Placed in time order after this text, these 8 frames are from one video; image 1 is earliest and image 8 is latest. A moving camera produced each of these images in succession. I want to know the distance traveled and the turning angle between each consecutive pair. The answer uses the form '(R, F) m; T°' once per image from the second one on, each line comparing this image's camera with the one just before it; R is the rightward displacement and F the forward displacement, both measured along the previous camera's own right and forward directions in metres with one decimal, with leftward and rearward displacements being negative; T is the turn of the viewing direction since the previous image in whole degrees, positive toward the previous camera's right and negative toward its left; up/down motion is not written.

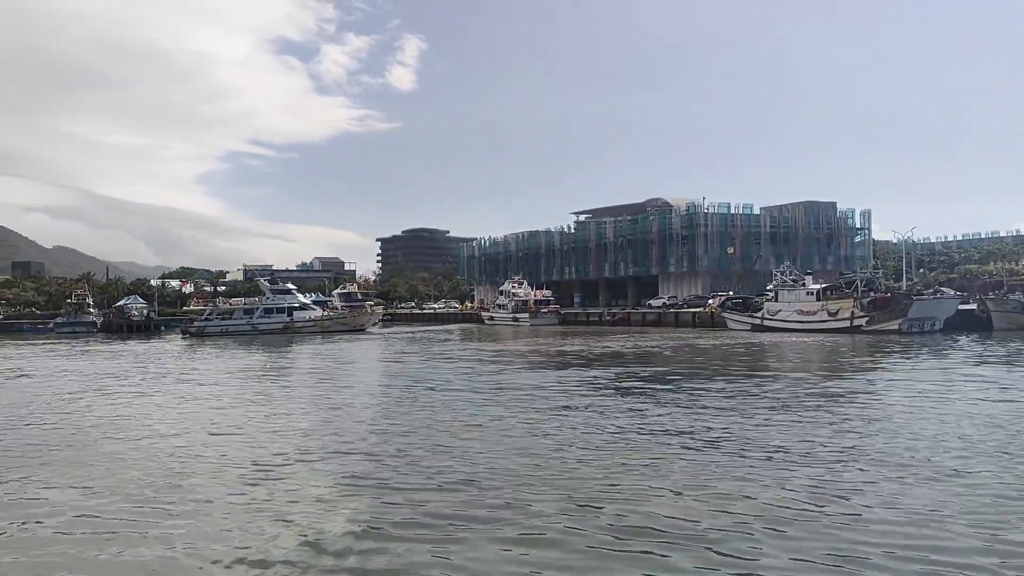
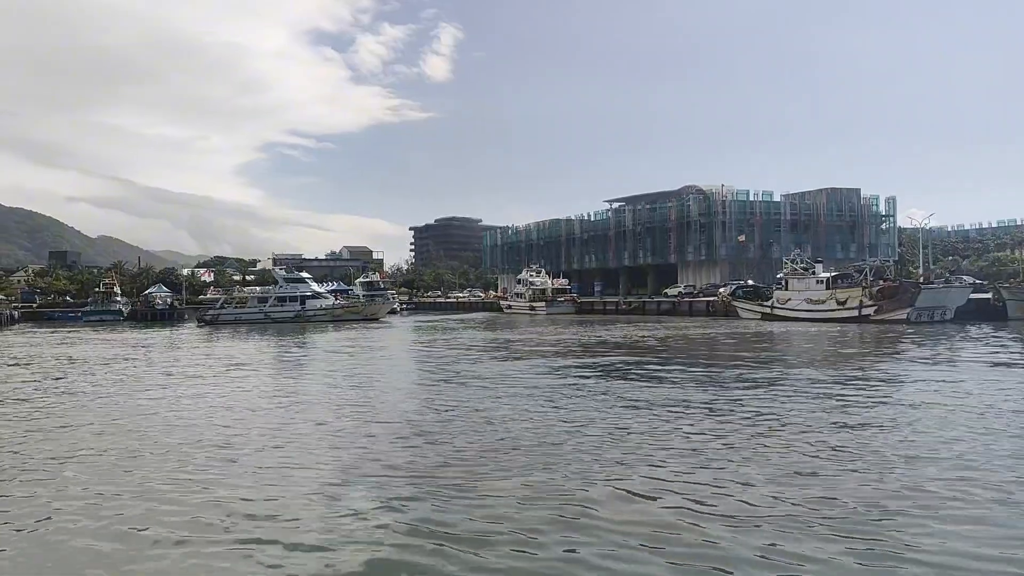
(+1.3, +0.2) m; -2°
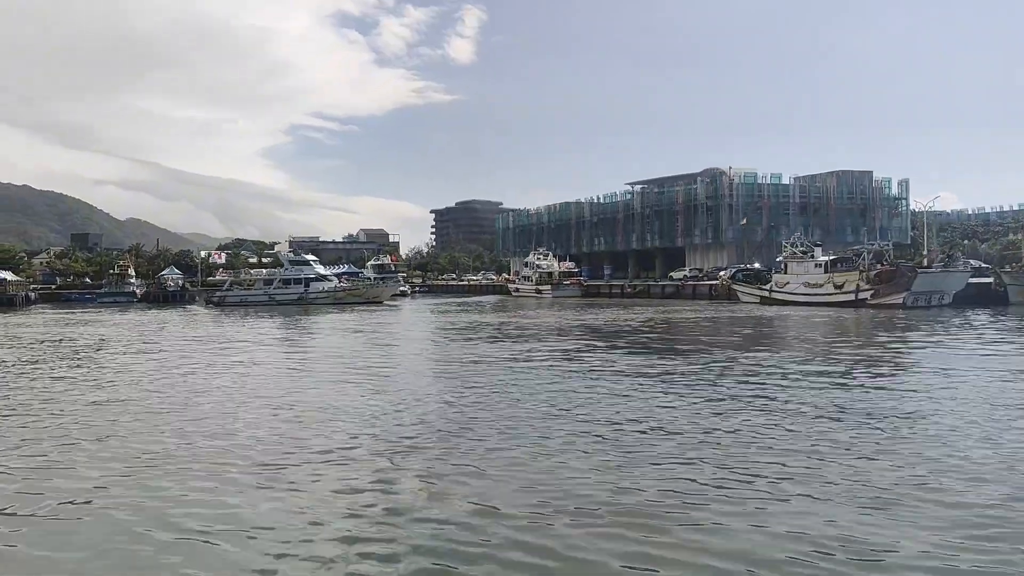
(+1.1, +0.1) m; -1°
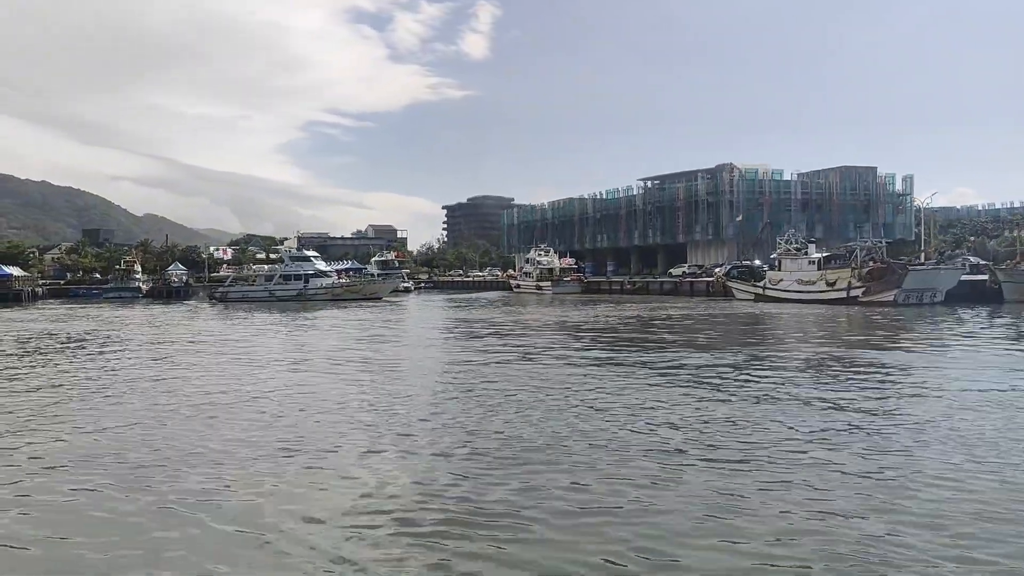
(+0.8, 0.0) m; -1°
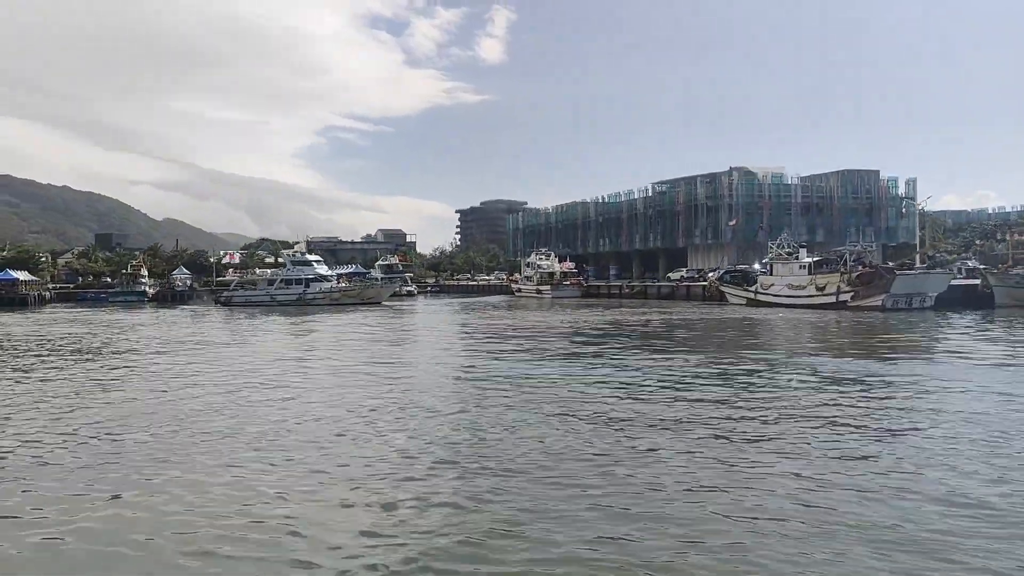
(+1.0, 0.0) m; -1°
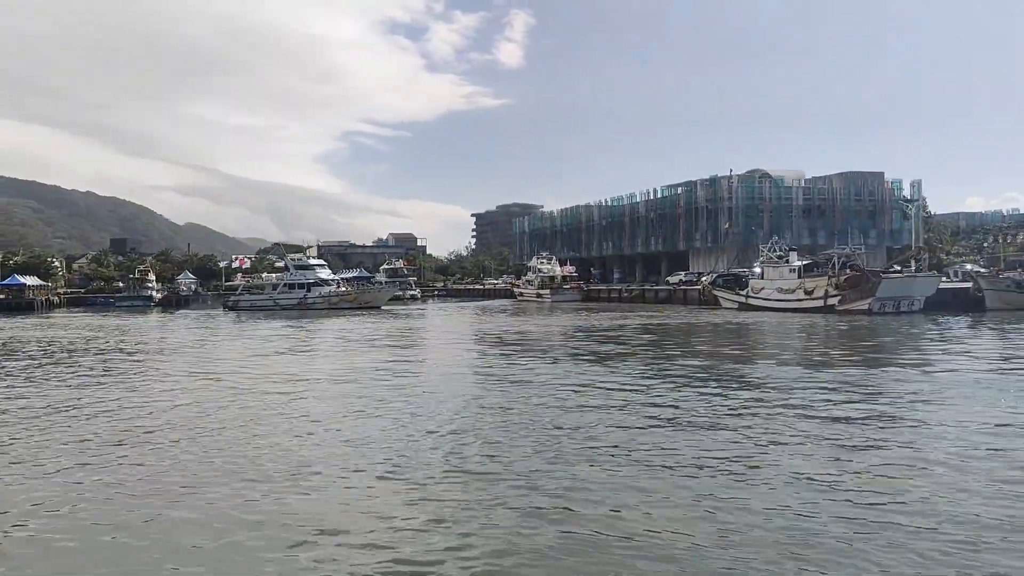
(+1.2, +0.1) m; -1°
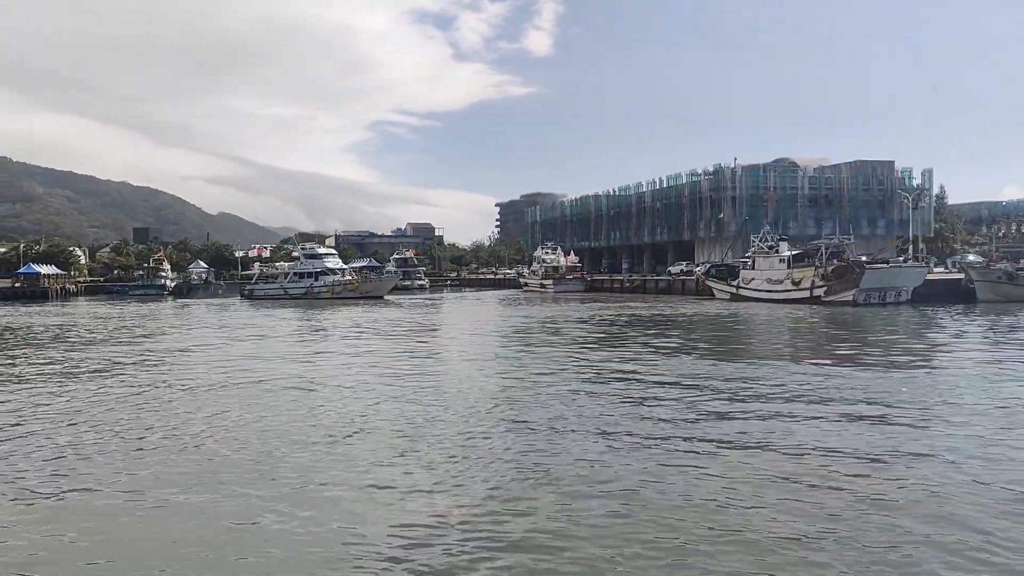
(+1.5, -0.1) m; -2°
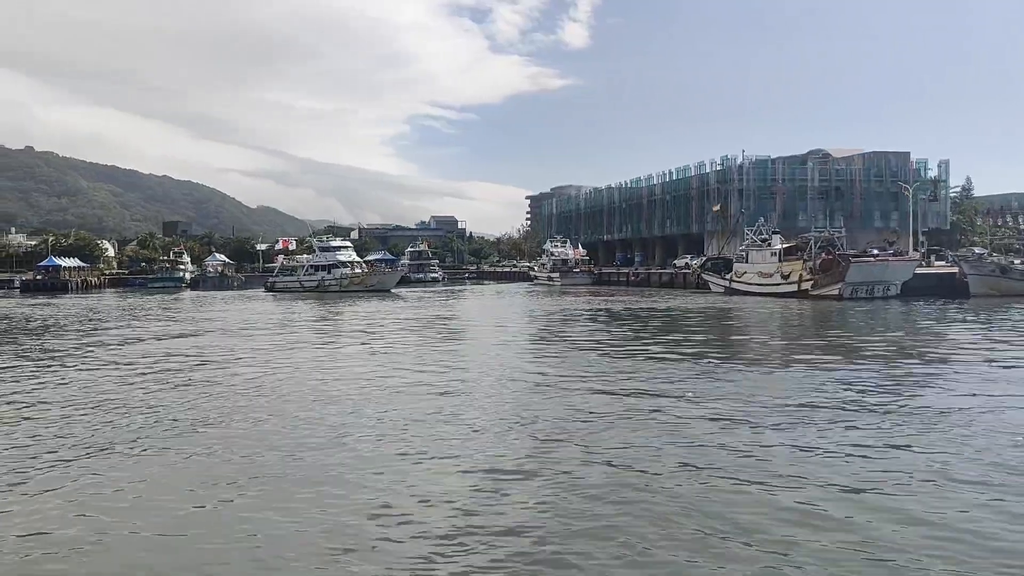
(+1.6, -0.1) m; -2°
